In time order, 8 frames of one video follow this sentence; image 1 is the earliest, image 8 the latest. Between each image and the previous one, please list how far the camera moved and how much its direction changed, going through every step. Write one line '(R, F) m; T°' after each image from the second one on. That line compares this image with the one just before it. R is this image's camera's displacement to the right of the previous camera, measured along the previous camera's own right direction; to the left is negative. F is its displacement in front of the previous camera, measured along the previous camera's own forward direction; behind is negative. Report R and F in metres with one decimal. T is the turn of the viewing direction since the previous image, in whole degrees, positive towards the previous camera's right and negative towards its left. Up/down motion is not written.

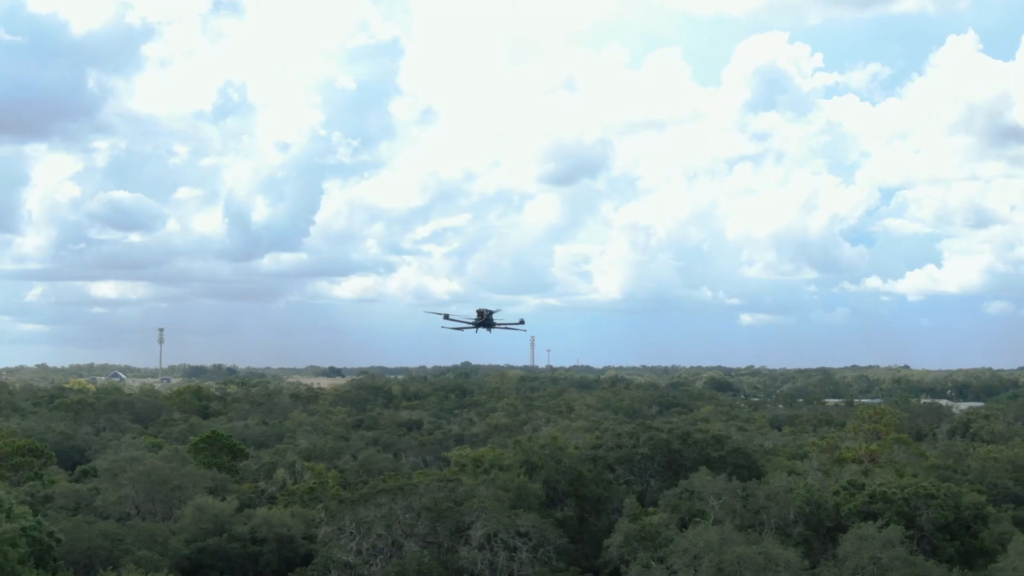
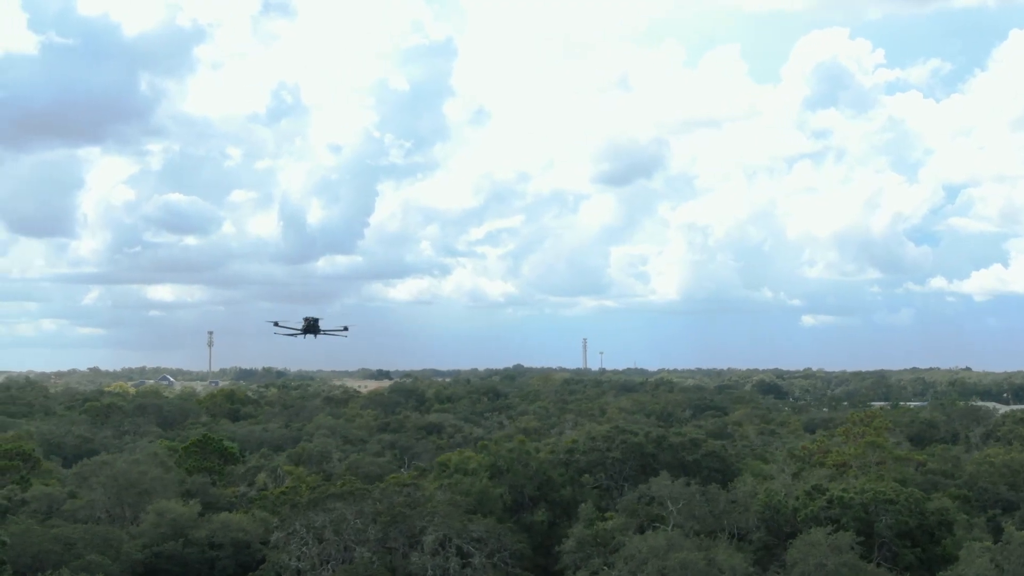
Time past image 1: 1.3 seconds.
(+2.4, +0.6) m; -3°
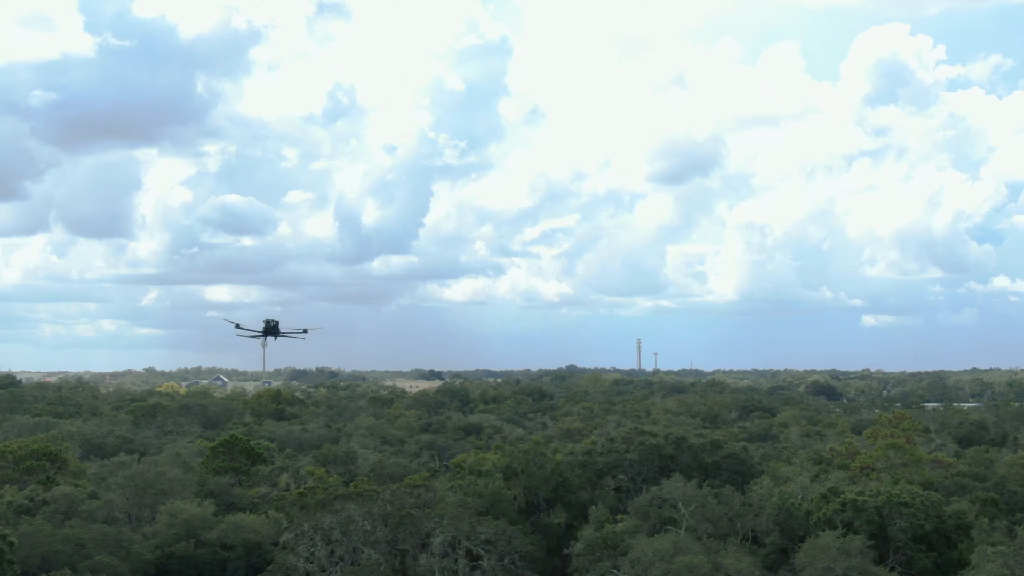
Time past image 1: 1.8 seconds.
(+1.1, +0.4) m; -2°
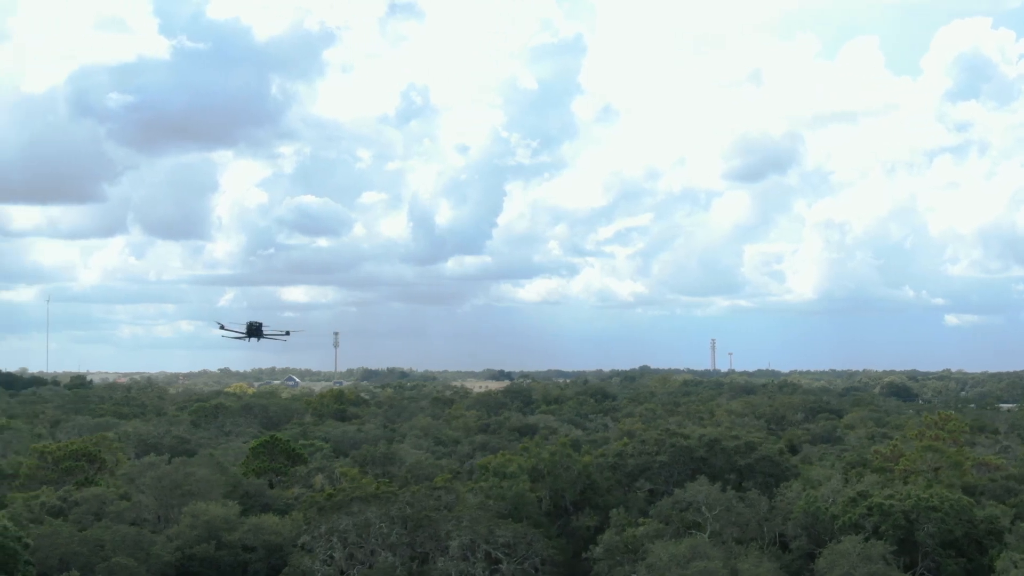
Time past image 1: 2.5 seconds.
(+1.3, +0.6) m; -3°
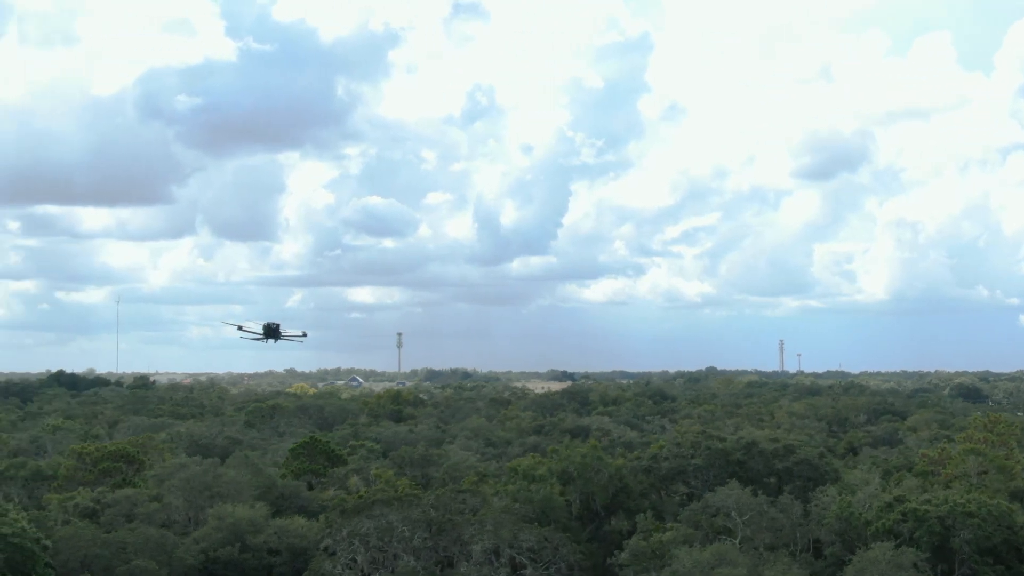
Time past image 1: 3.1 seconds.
(+0.9, +0.7) m; -3°
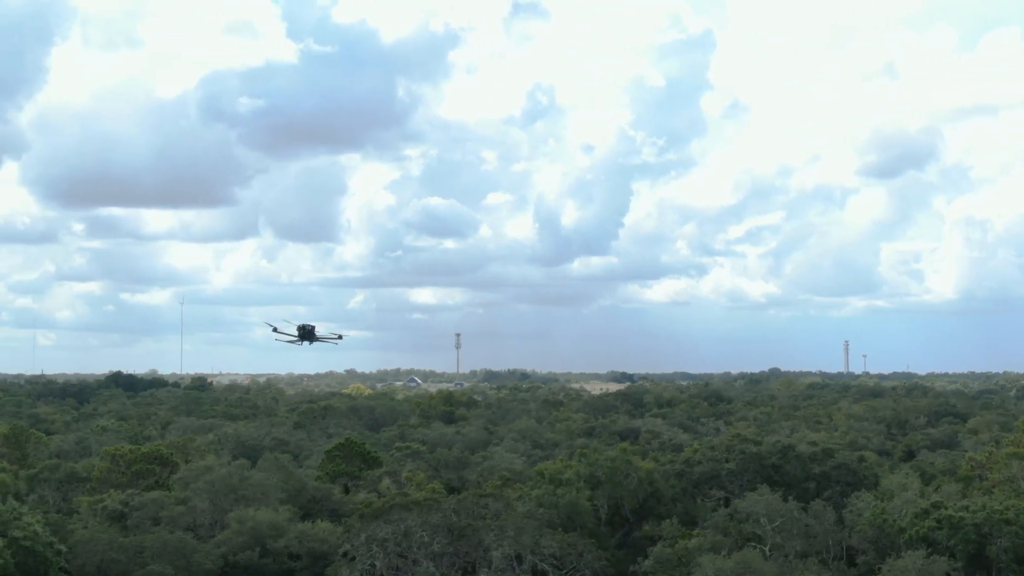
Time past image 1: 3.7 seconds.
(+0.9, +0.9) m; -3°
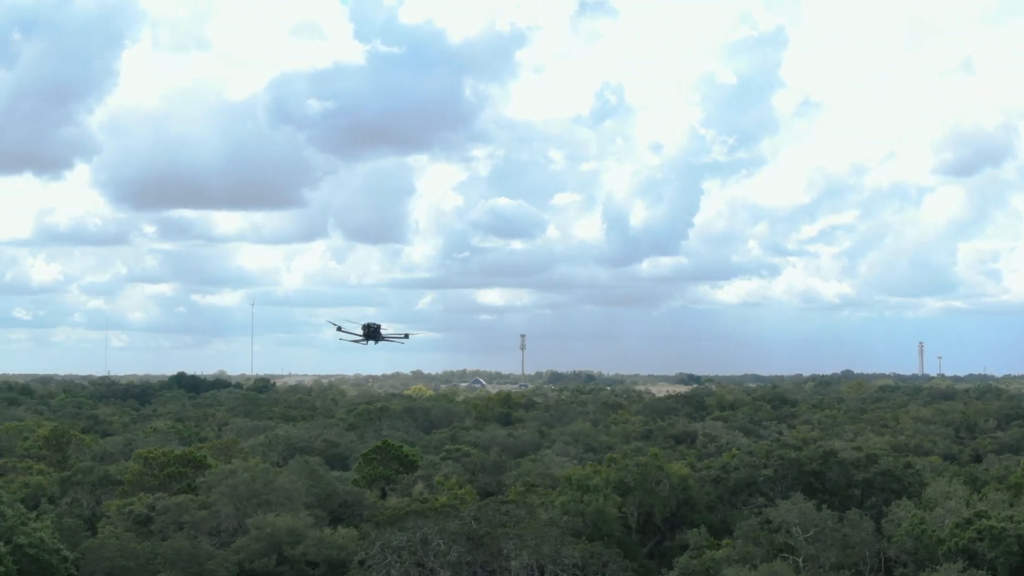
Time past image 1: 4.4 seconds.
(+1.0, +1.3) m; -3°
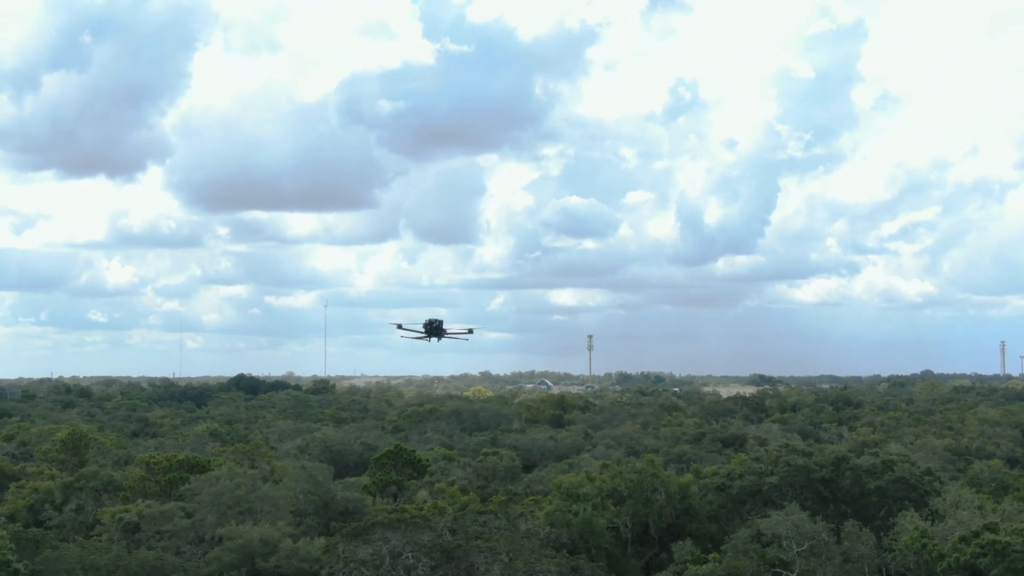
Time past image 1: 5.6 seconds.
(+1.9, +2.0) m; -3°
